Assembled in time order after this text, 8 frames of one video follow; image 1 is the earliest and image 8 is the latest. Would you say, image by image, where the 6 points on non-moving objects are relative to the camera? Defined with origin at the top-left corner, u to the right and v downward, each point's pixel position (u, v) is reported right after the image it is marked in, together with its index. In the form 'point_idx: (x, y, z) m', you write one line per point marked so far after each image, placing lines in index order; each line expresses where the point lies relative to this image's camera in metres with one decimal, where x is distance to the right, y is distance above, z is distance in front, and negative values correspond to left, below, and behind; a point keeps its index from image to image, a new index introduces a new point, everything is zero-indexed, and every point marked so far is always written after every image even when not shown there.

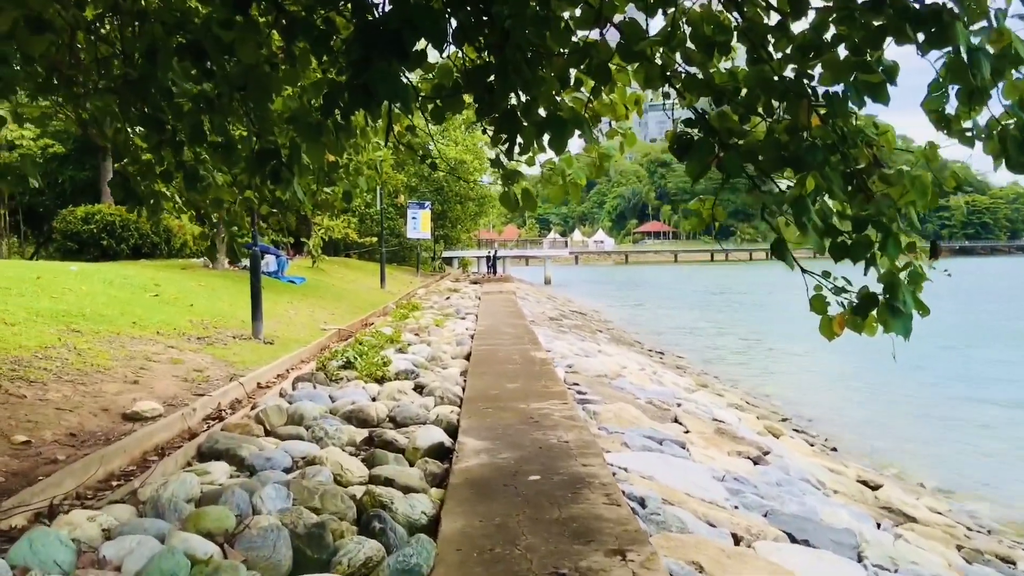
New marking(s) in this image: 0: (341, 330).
0: (-2.2, -0.5, +12.2) m
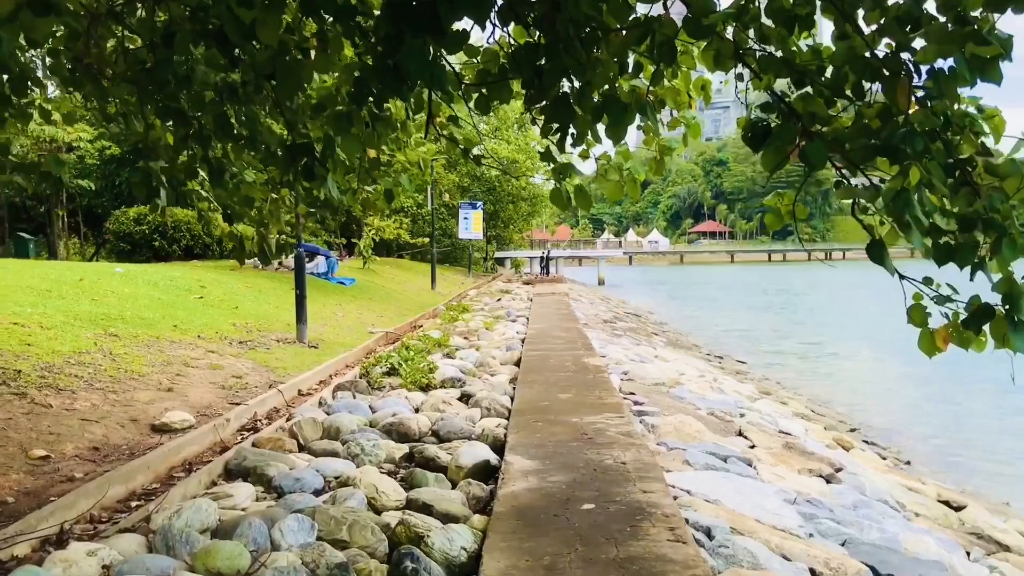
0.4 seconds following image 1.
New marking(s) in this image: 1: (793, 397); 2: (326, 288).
0: (-1.5, -0.6, +11.9) m
1: (+3.8, -1.5, +12.7) m
2: (-3.0, 0.0, +15.7) m
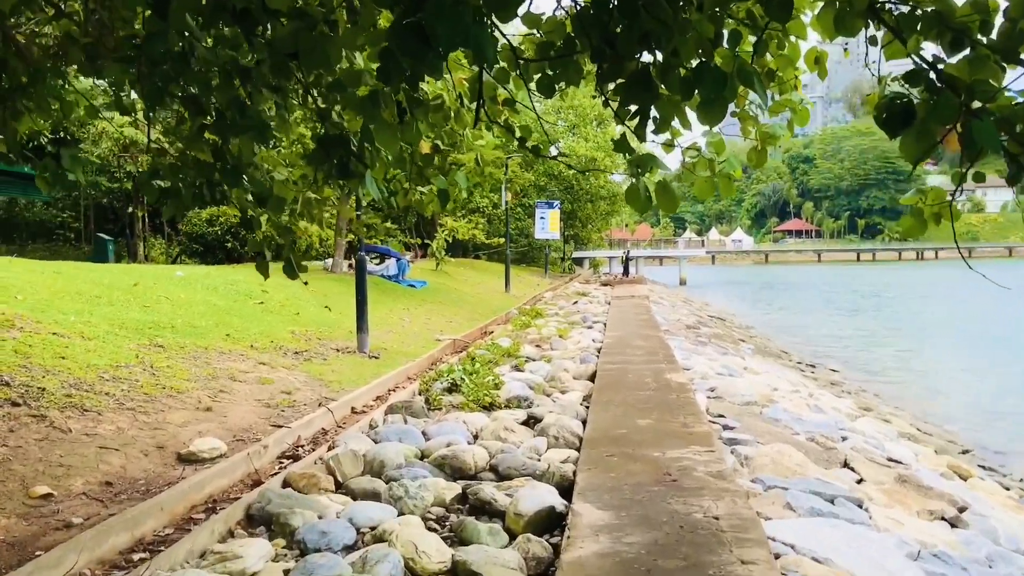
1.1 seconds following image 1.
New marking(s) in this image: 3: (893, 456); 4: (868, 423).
0: (-0.7, -0.6, +11.2) m
1: (+4.7, -1.5, +11.7) m
2: (-1.8, -0.1, +15.2) m
3: (+3.1, -1.4, +7.7) m
4: (+3.6, -1.4, +9.7) m
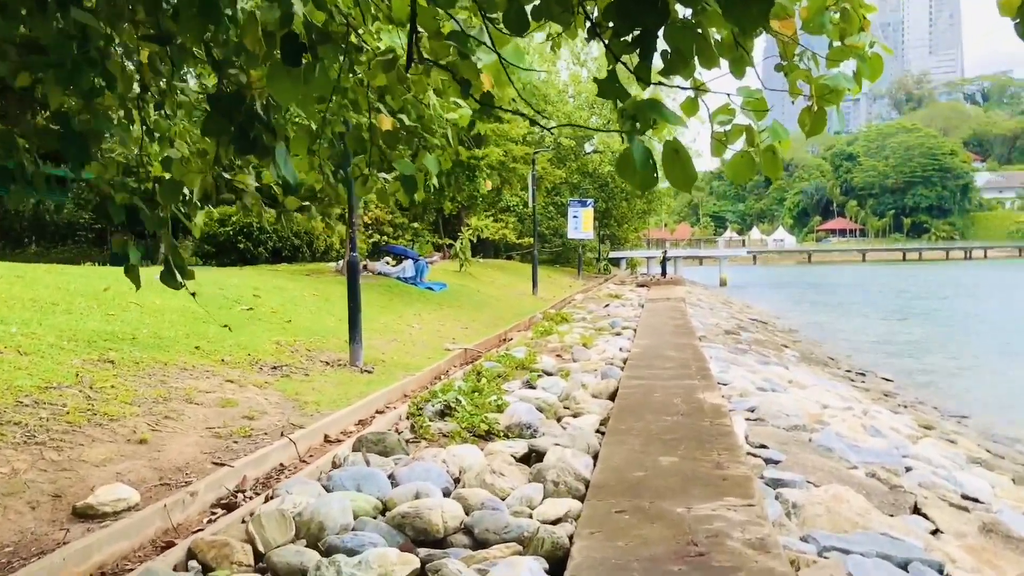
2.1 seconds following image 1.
0: (-0.5, -0.7, +10.2) m
1: (+4.9, -1.6, +10.4) m
2: (-1.5, -0.1, +14.1) m
3: (+3.1, -1.4, +6.5) m
4: (+3.7, -1.4, +8.5) m
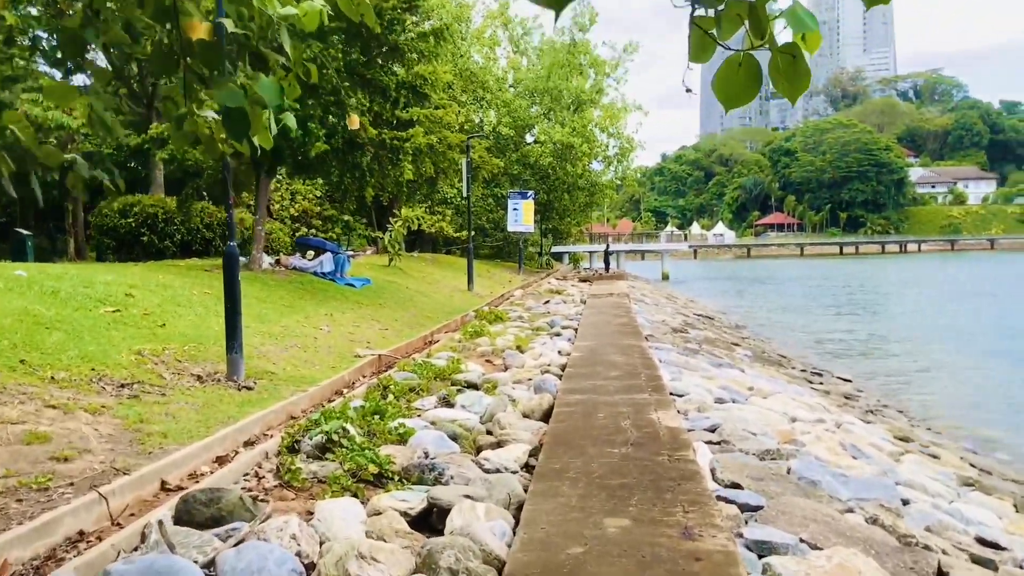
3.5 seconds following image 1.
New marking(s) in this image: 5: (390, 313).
0: (-1.2, -0.6, +8.7) m
1: (+4.1, -1.5, +9.2) m
2: (-2.5, -0.1, +12.6) m
3: (+2.6, -1.4, +5.3) m
4: (+3.1, -1.4, +7.3) m
5: (-1.6, -0.3, +12.5) m
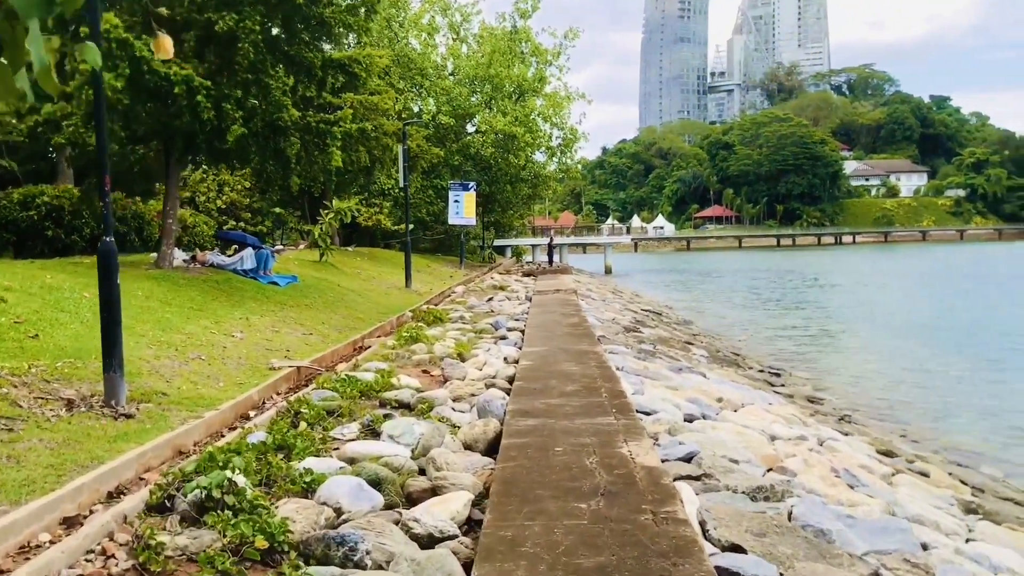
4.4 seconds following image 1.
0: (-1.7, -0.7, +7.6) m
1: (+3.6, -1.5, +8.4) m
2: (-3.2, -0.1, +11.4) m
3: (+2.3, -1.4, +4.4) m
4: (+2.7, -1.3, +6.4) m
5: (-2.3, -0.3, +11.3) m
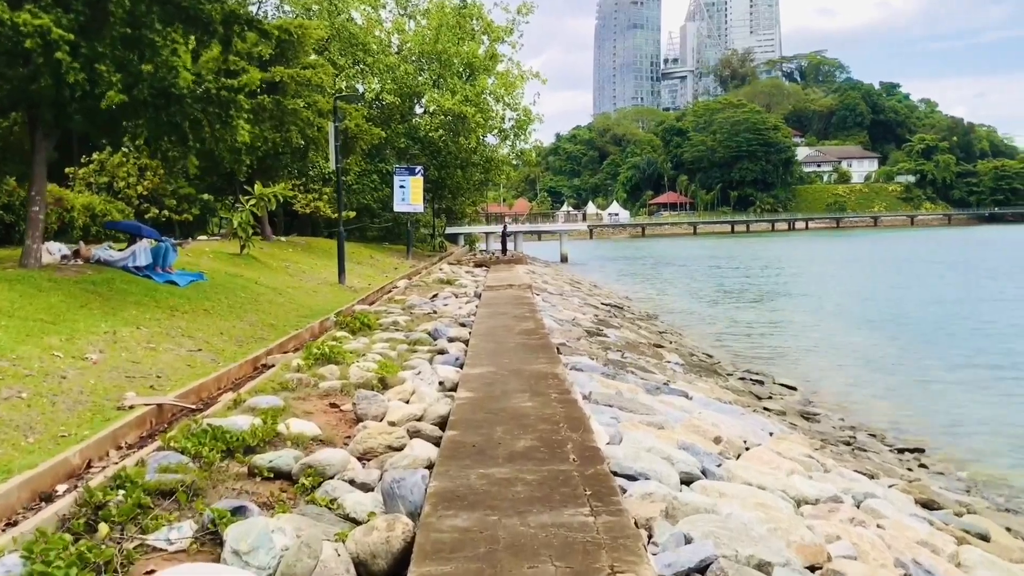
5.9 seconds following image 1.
0: (-2.1, -0.7, +5.6) m
1: (+3.2, -1.5, +6.7) m
2: (-3.8, -0.1, +9.3) m
3: (+2.1, -1.4, +2.6) m
4: (+2.4, -1.4, +4.6) m
5: (-2.9, -0.3, +9.3) m
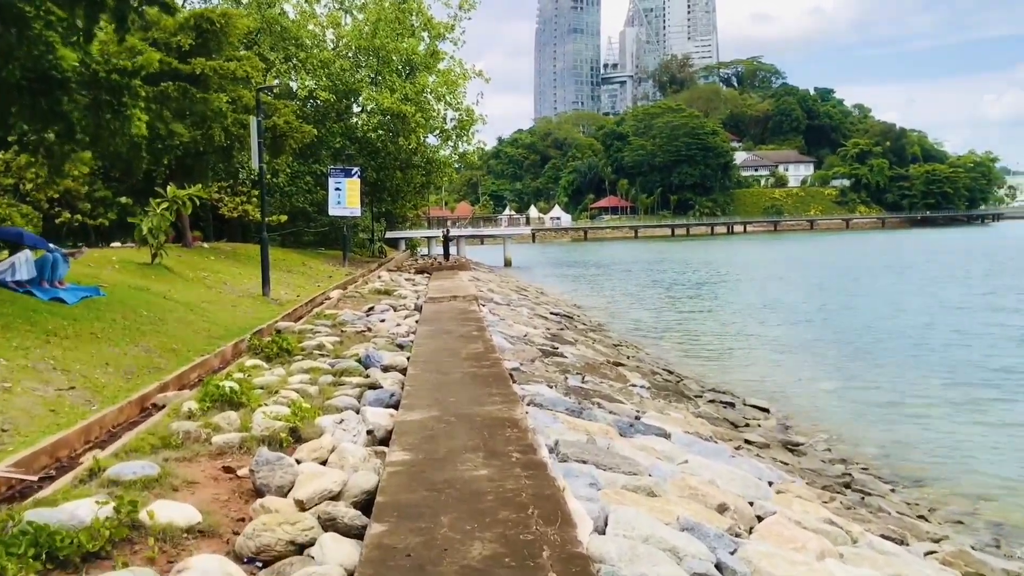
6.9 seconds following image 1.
0: (-2.3, -0.9, +4.1) m
1: (+2.9, -1.6, +5.5) m
2: (-4.2, -0.2, +7.8) m
3: (+2.0, -1.6, +1.4) m
4: (+2.2, -1.5, +3.4) m
5: (-3.3, -0.5, +7.8) m
